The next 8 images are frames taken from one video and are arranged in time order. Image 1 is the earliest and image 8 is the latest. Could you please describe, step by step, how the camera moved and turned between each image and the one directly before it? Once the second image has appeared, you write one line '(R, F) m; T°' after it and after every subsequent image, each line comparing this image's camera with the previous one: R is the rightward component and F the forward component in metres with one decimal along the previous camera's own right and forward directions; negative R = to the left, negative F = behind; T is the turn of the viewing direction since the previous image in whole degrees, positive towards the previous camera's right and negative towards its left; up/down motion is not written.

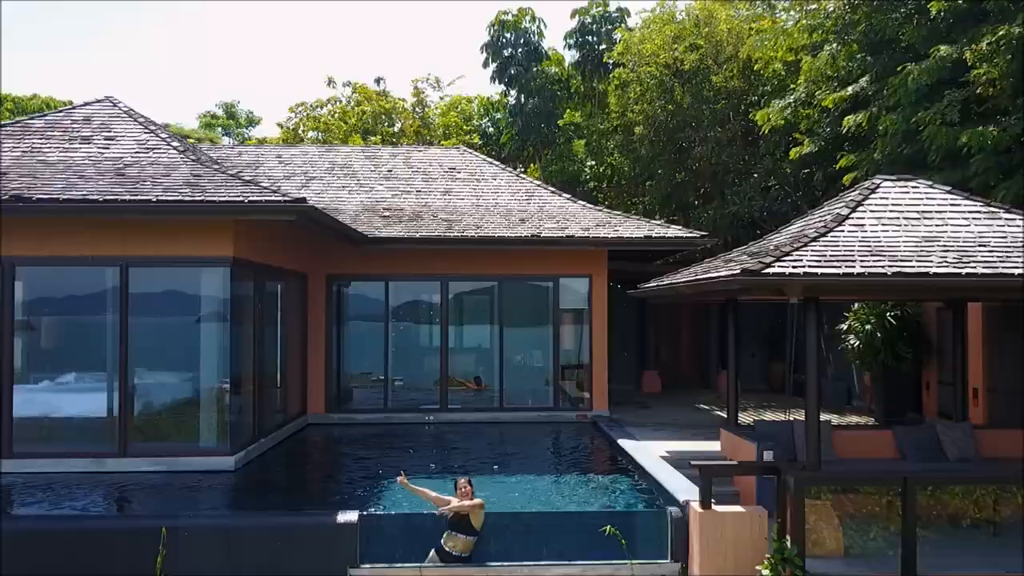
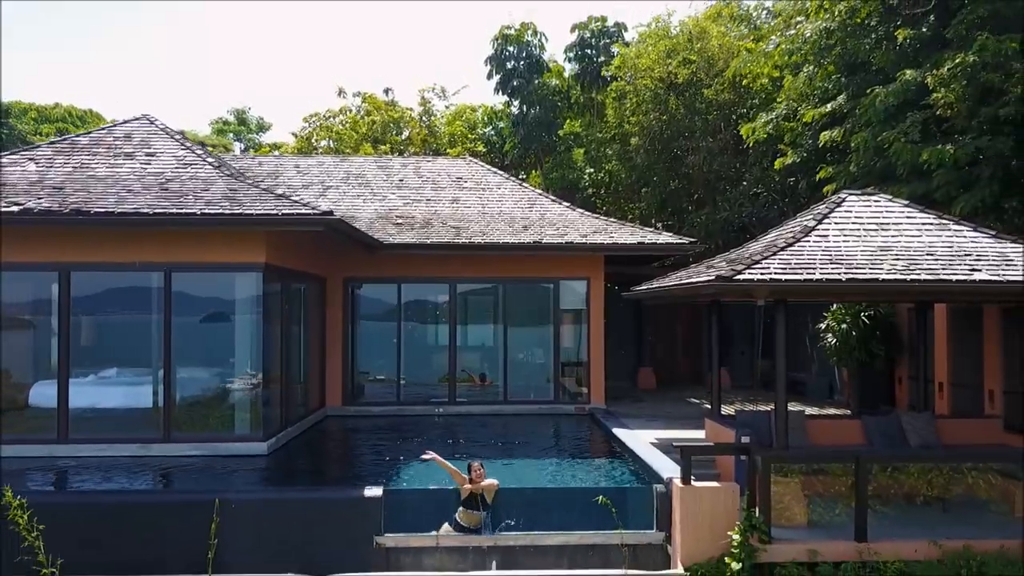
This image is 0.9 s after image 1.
(0.0, -0.9) m; 0°
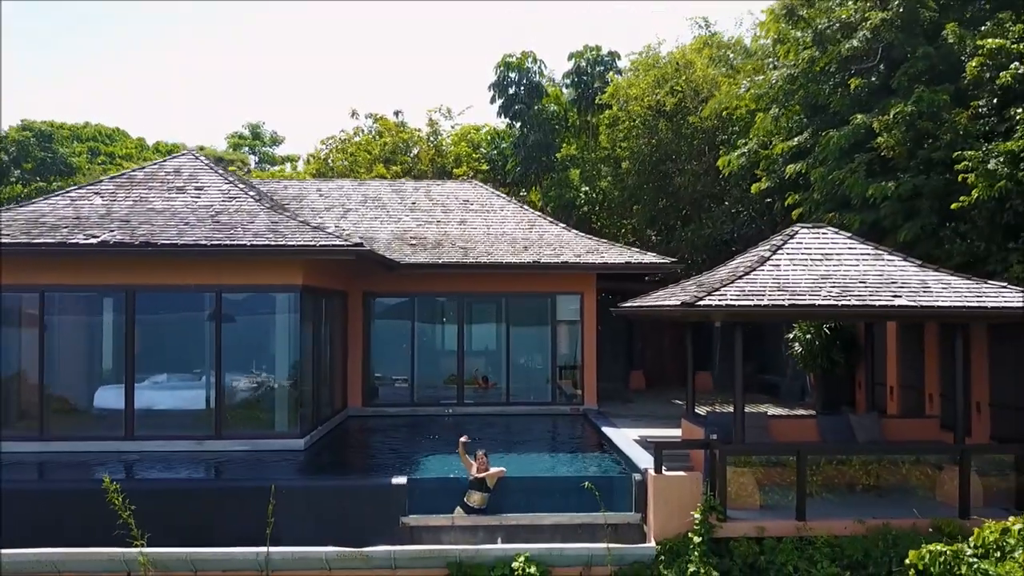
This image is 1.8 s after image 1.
(0.0, -1.5) m; 0°
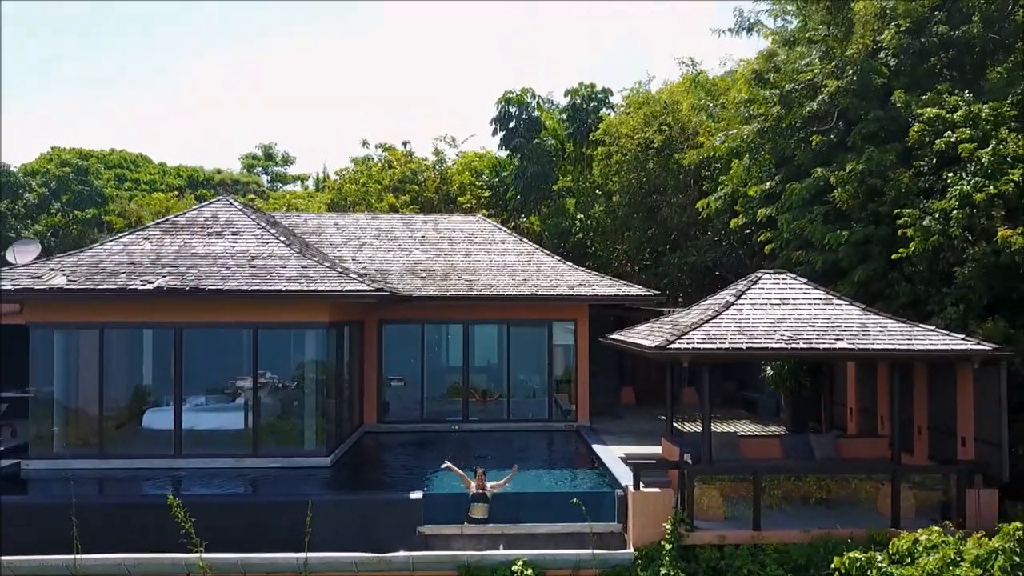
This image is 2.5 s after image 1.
(0.0, -1.5) m; 0°
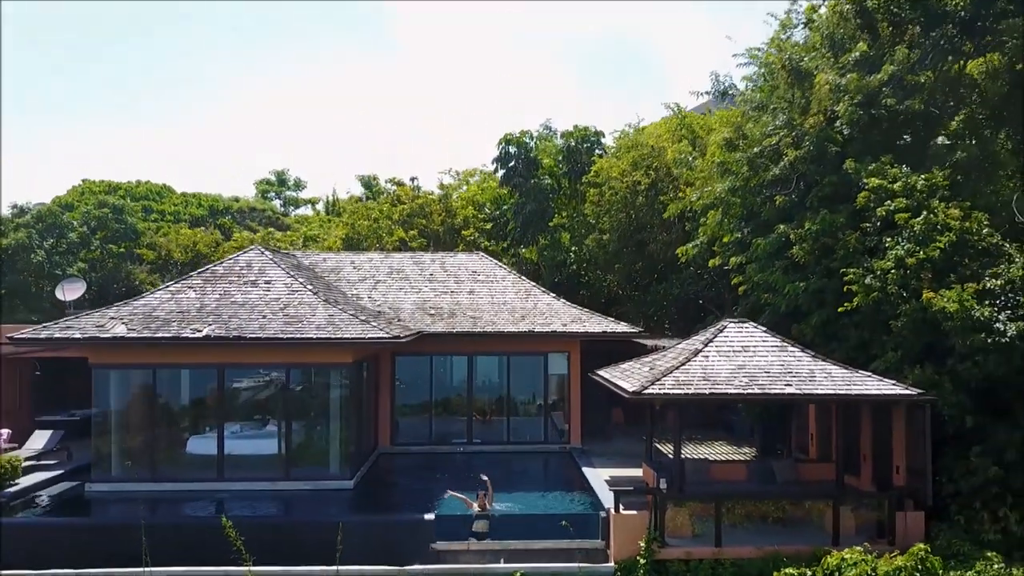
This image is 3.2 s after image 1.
(0.0, -1.8) m; 0°
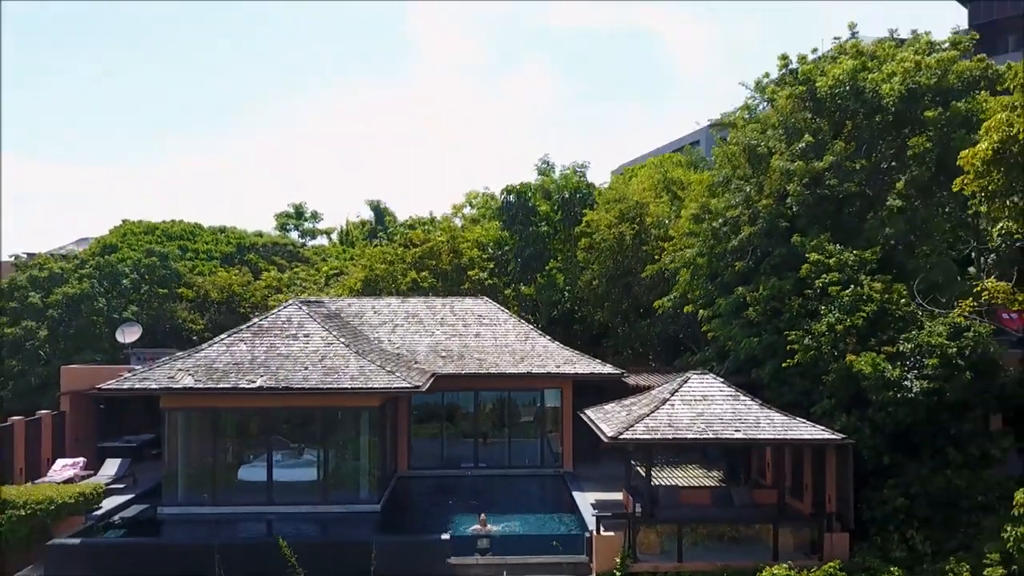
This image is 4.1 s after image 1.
(0.0, -2.8) m; 0°
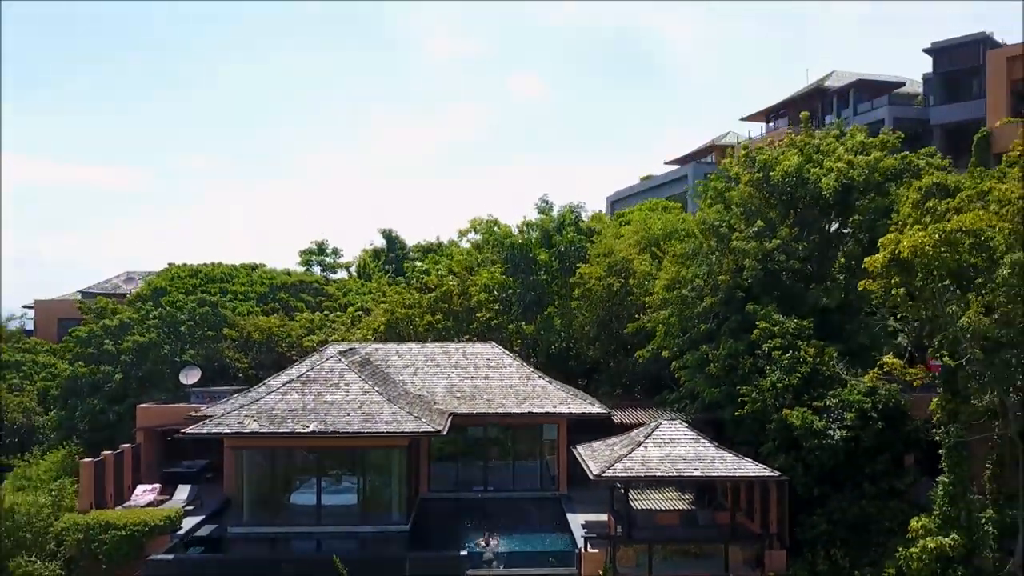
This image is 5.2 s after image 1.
(-0.1, -3.8) m; 0°
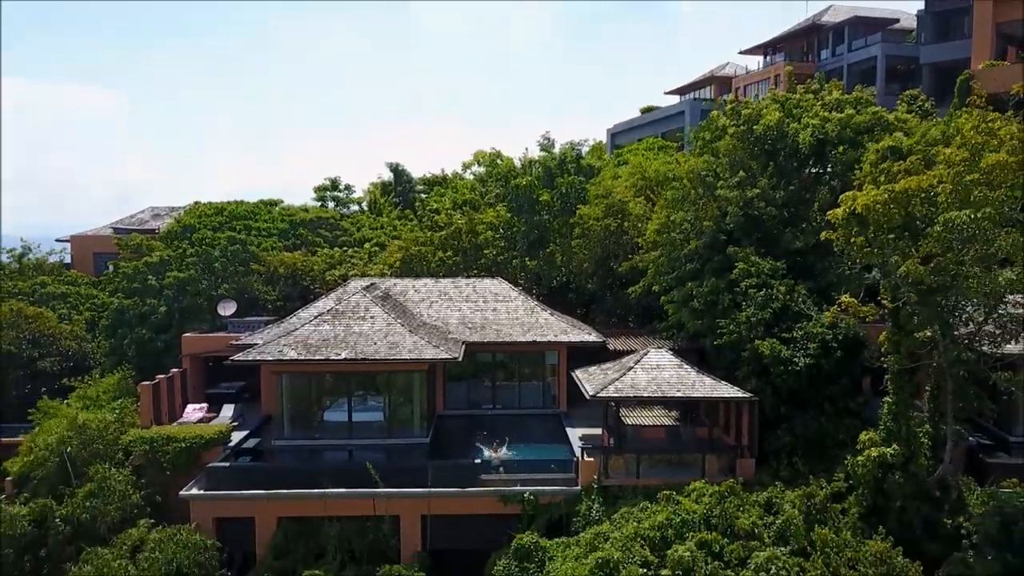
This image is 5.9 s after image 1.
(-0.3, -2.6) m; 0°
